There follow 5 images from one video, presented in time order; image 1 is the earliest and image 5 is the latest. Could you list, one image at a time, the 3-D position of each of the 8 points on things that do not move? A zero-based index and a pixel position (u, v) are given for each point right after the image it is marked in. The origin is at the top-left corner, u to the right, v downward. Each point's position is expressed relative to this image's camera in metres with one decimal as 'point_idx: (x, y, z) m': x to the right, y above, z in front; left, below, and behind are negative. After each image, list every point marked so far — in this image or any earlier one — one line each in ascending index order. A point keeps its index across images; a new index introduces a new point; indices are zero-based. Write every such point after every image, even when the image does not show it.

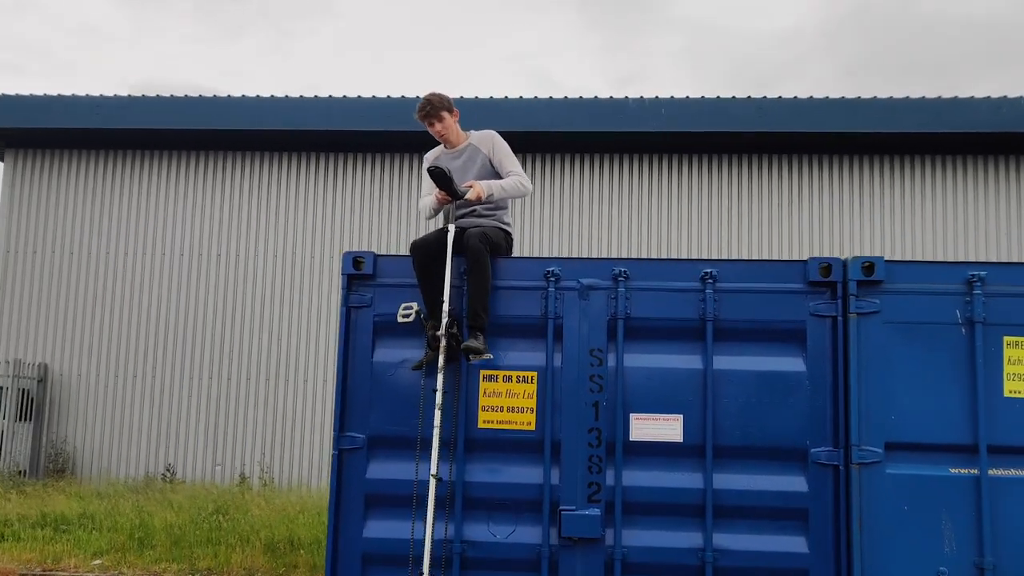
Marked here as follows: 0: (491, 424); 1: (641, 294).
0: (-0.1, -0.6, +3.8) m
1: (+0.6, 0.0, +3.9) m
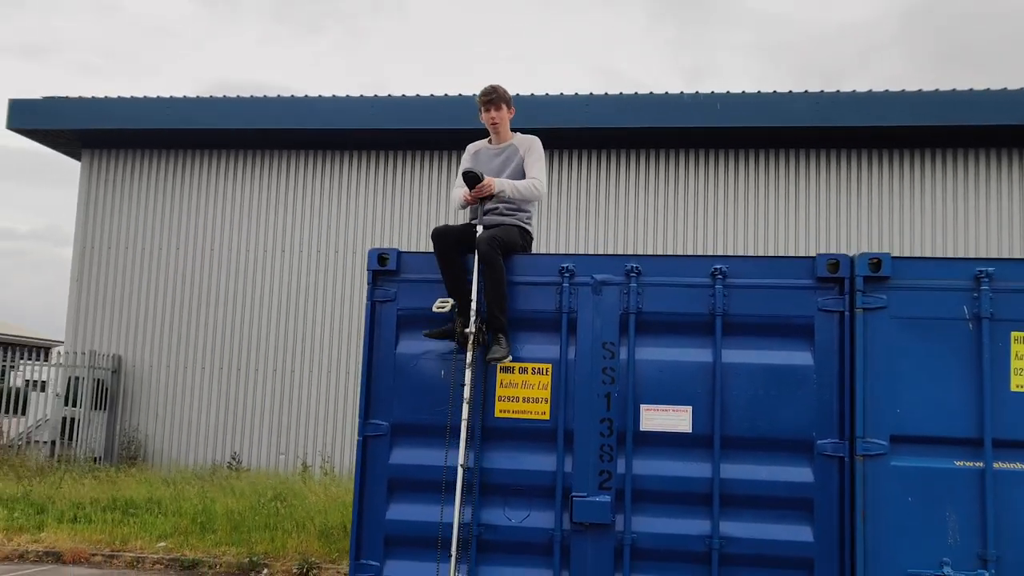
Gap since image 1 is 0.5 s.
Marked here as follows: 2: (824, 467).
0: (0.0, -0.6, +4.0) m
1: (+0.7, 0.0, +4.0) m
2: (+1.4, -0.8, +3.8) m
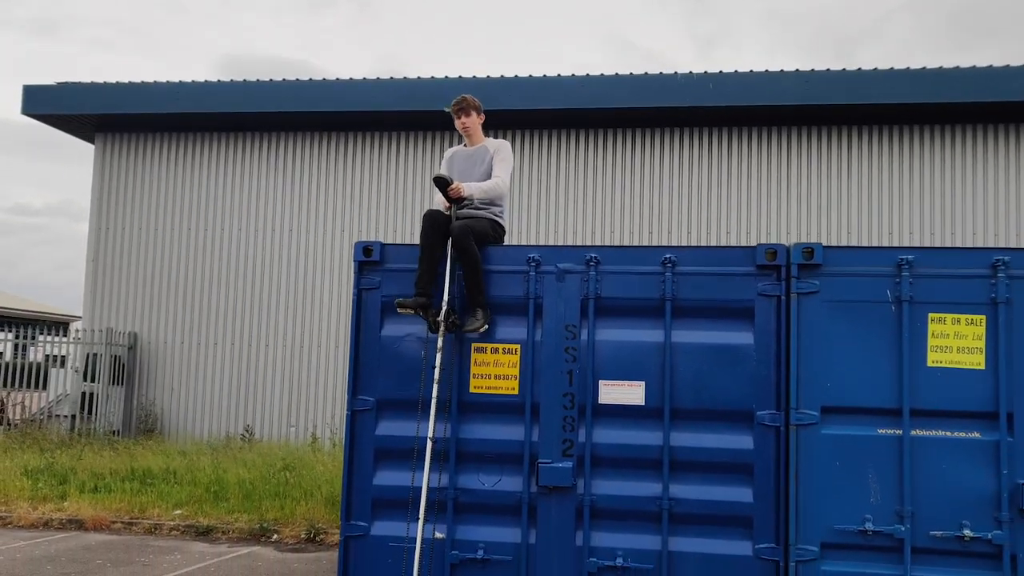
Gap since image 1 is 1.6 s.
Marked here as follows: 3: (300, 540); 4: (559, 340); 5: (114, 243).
0: (-0.2, -0.5, +4.5) m
1: (+0.5, +0.1, +4.4) m
2: (+1.2, -0.7, +4.2) m
3: (-2.3, -2.7, +9.3) m
4: (+0.2, -0.3, +4.4) m
5: (-6.6, +0.8, +14.3) m
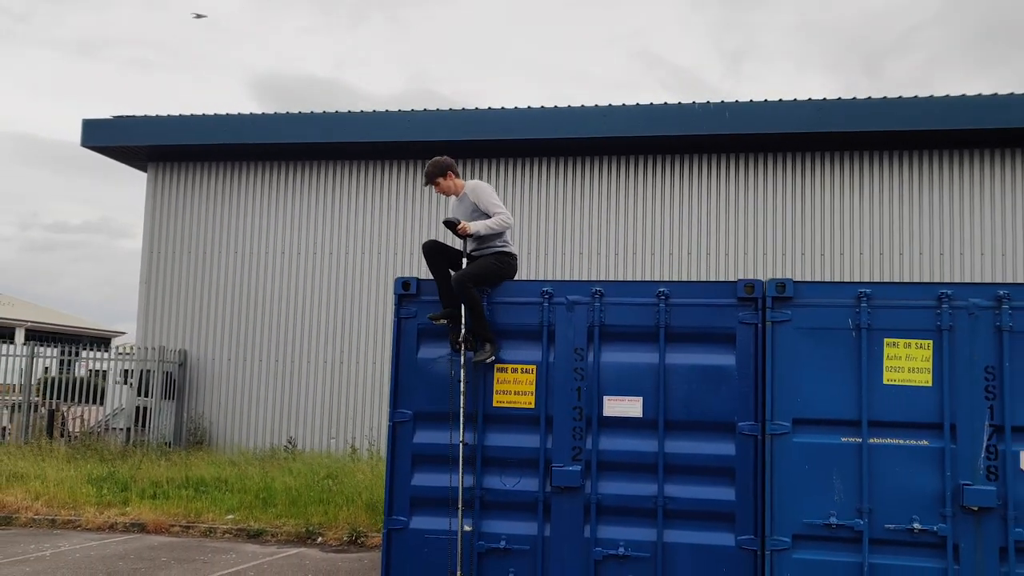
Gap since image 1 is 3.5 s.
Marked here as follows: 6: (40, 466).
0: (-0.1, -0.7, +5.2) m
1: (+0.6, -0.1, +5.2) m
2: (+1.3, -0.9, +4.9) m
3: (-2.0, -3.0, +10.1) m
4: (+0.3, -0.4, +5.2) m
5: (-6.1, +0.4, +15.3) m
6: (-6.9, -2.6, +12.6) m
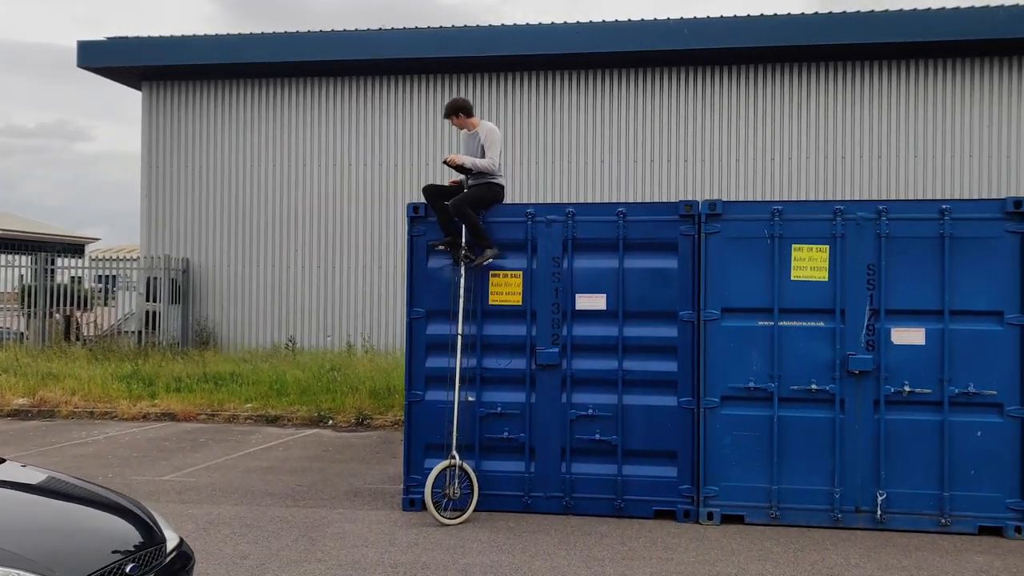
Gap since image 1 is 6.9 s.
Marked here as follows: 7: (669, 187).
0: (-0.1, -0.1, +6.6) m
1: (+0.5, +0.5, +6.5) m
2: (+1.3, -0.3, +6.4) m
3: (-2.2, -1.8, +11.7) m
4: (+0.3, +0.2, +6.5) m
5: (-6.5, +2.0, +16.3) m
6: (-7.2, -1.3, +13.9) m
7: (+2.7, +1.7, +14.8) m
